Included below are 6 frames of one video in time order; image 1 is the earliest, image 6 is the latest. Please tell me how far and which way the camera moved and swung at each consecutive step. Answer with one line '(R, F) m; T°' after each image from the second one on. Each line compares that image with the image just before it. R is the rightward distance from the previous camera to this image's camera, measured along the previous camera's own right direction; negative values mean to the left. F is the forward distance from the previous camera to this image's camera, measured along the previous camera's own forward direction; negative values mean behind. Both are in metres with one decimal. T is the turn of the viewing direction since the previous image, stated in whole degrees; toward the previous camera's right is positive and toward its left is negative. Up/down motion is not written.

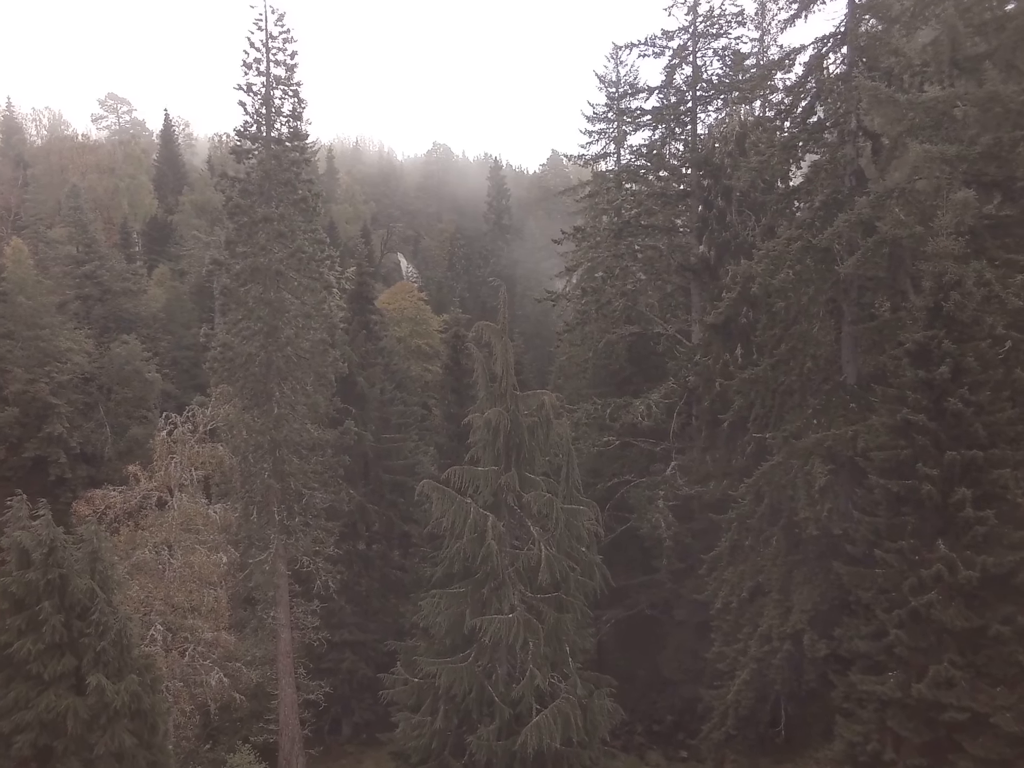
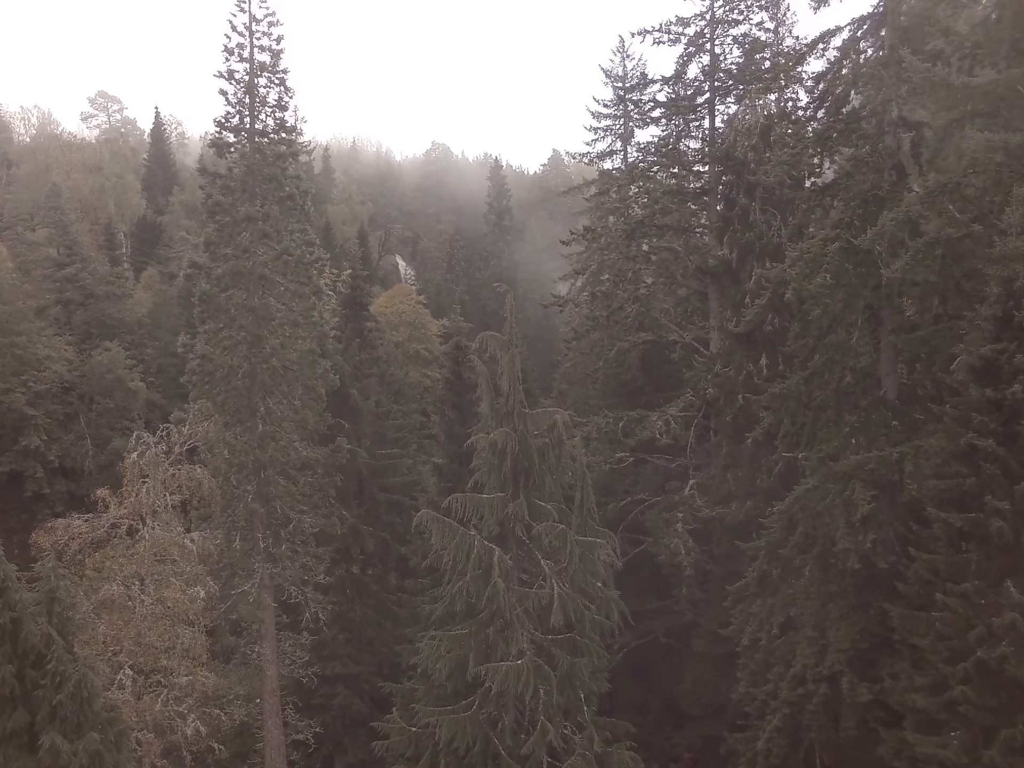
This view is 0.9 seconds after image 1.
(-0.1, +1.4) m; 0°
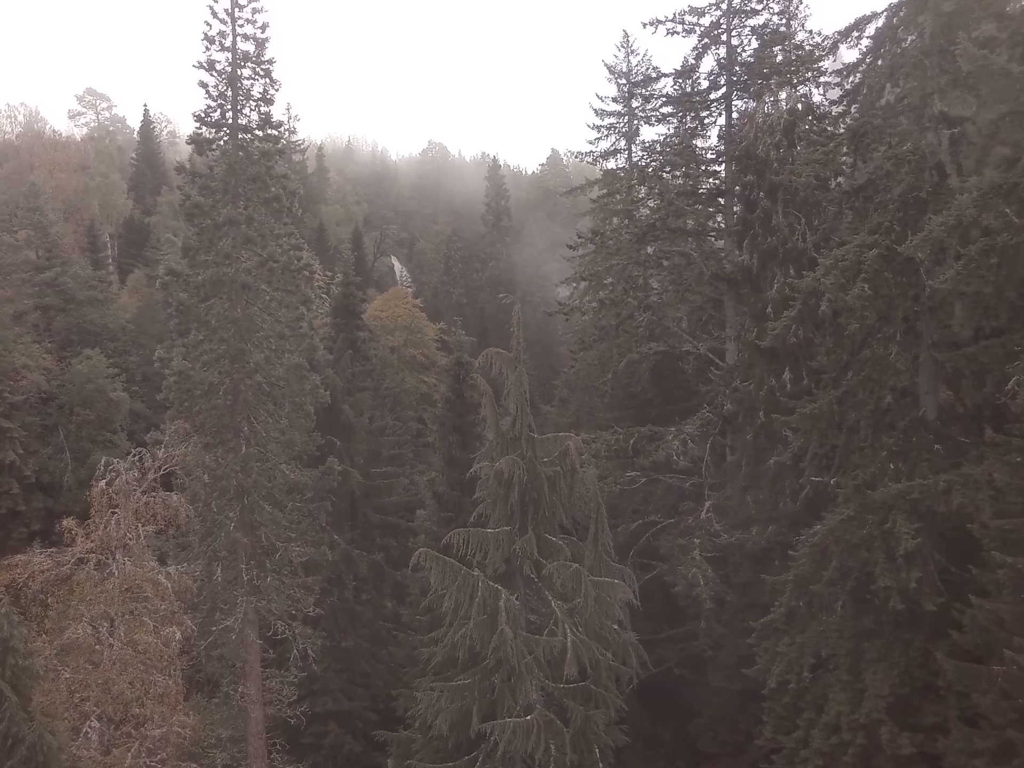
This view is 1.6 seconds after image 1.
(-0.1, +1.2) m; 0°
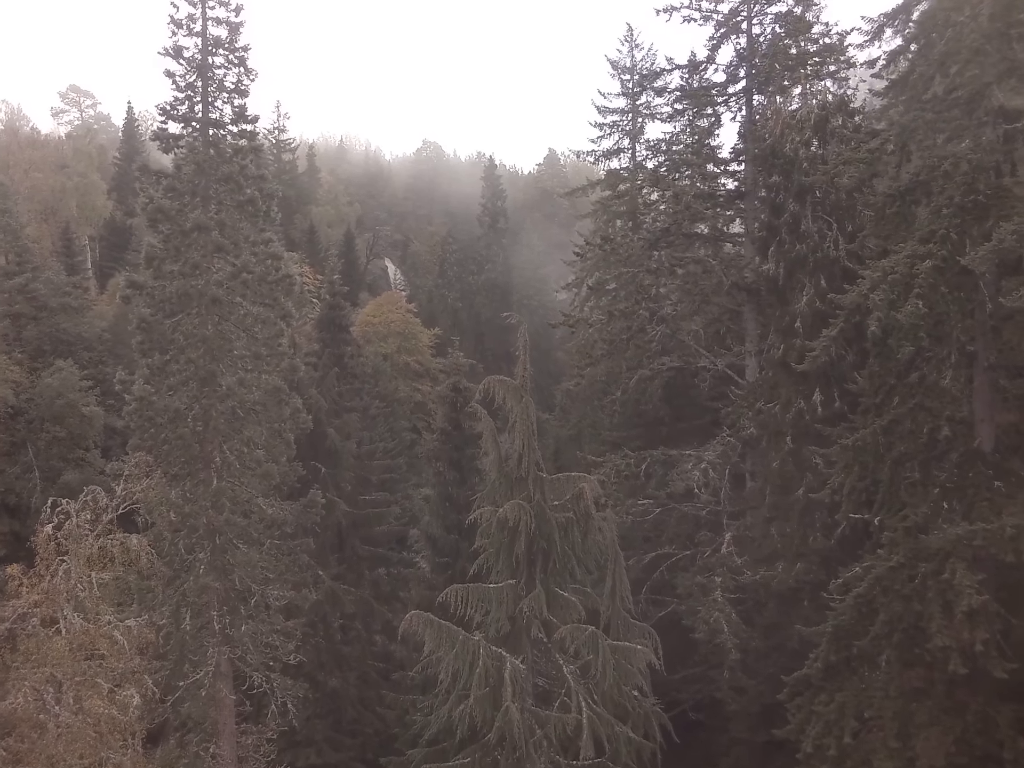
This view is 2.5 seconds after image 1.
(-0.1, +1.5) m; 0°
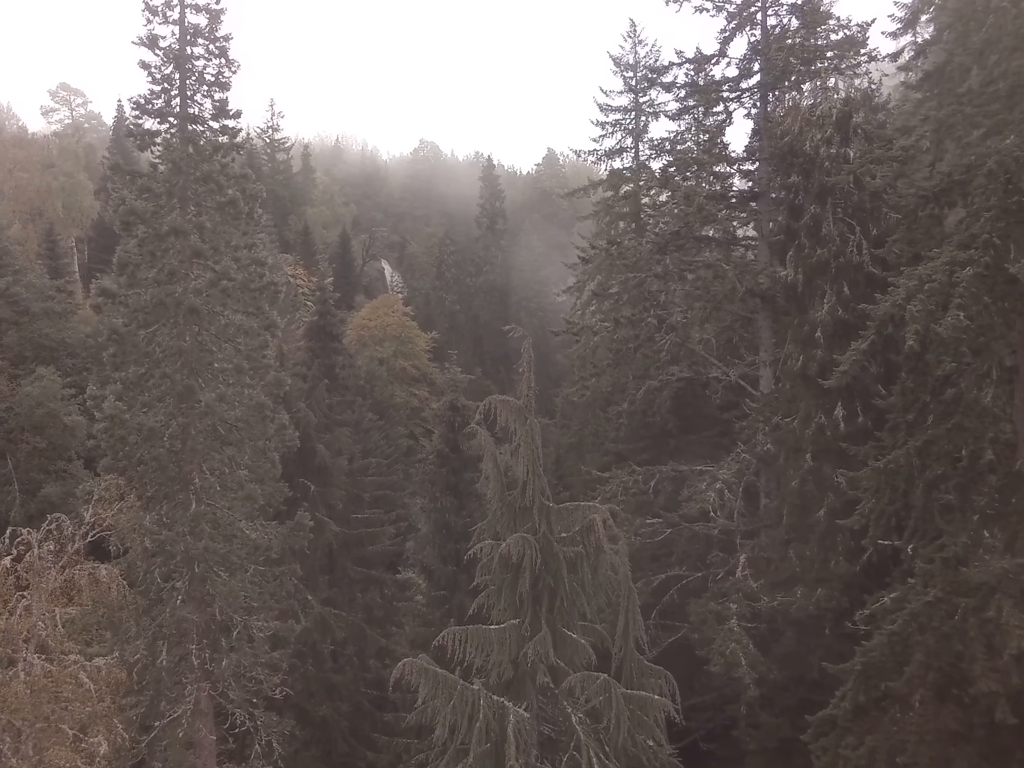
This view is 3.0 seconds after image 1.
(-0.1, +0.9) m; 0°
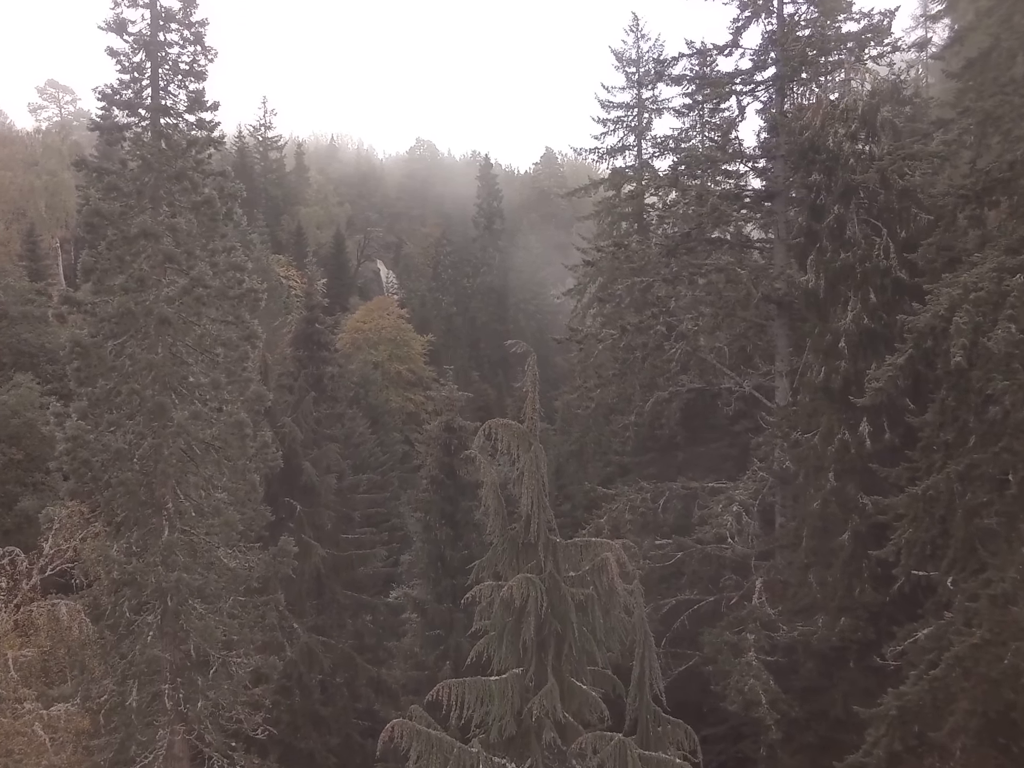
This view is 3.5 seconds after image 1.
(-0.1, +1.0) m; 0°
